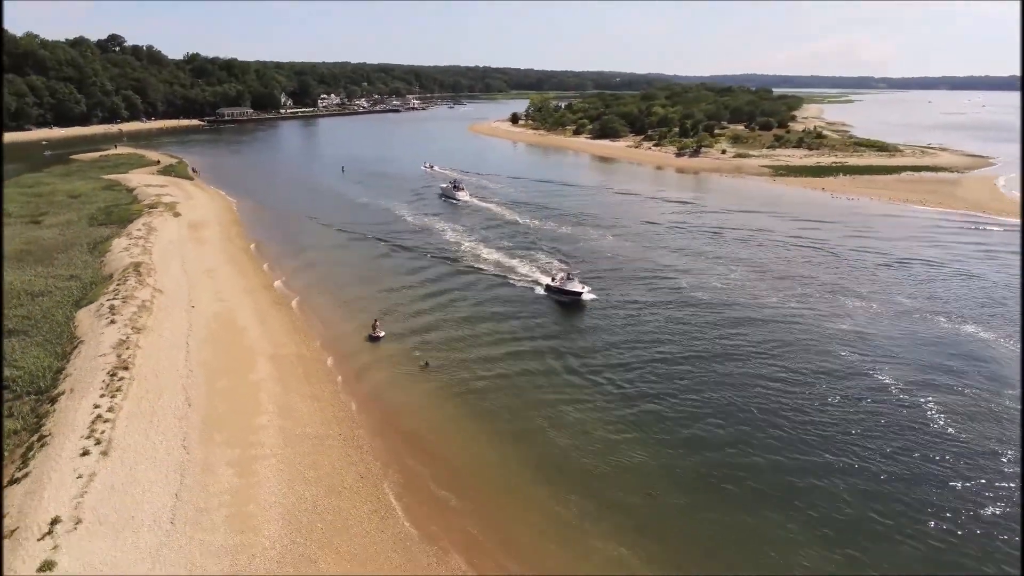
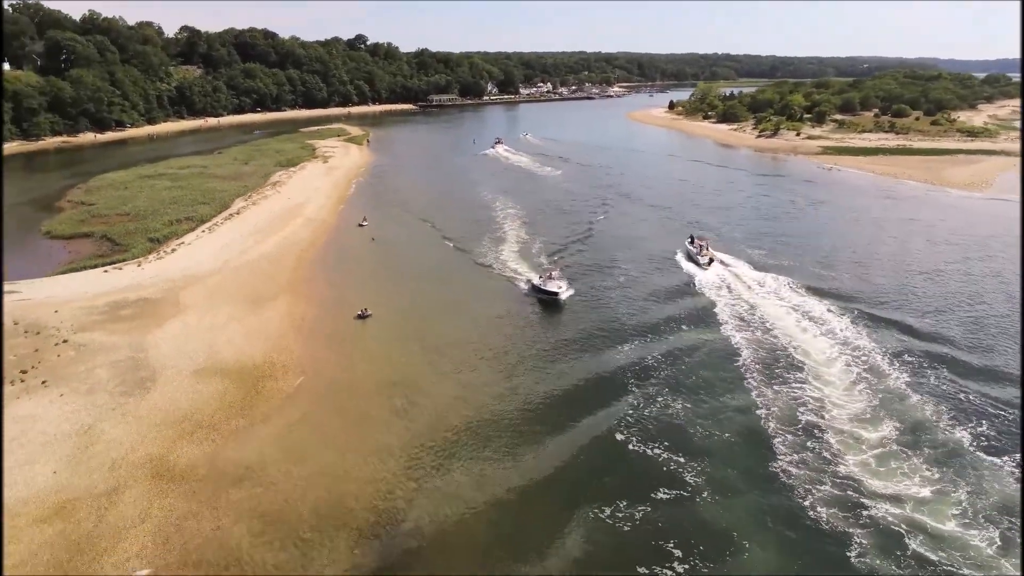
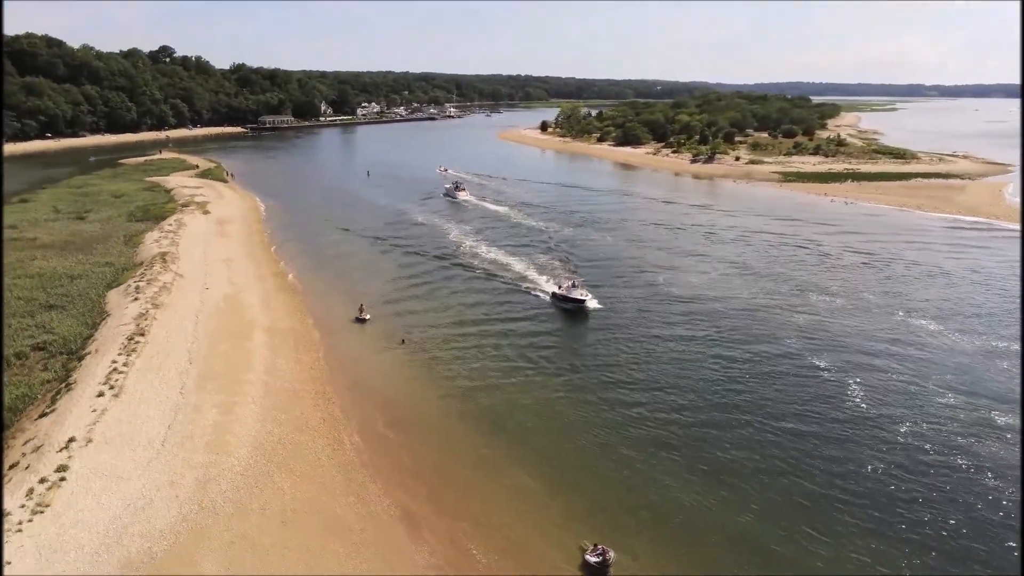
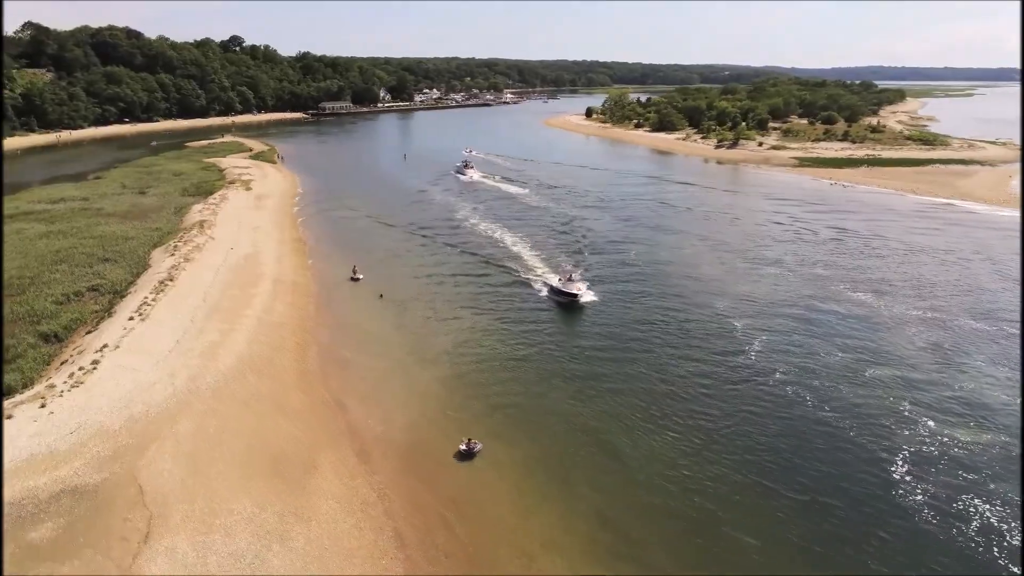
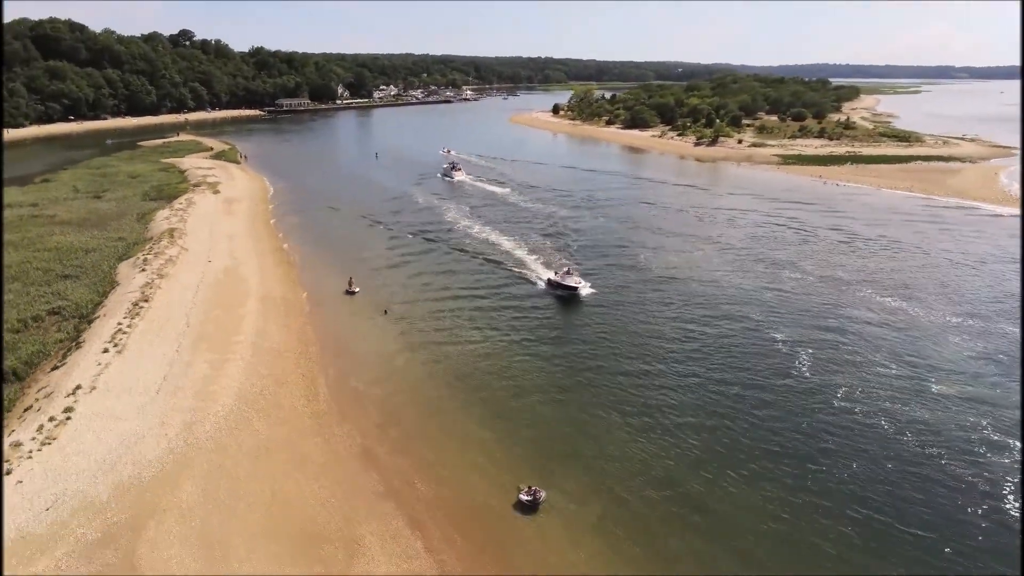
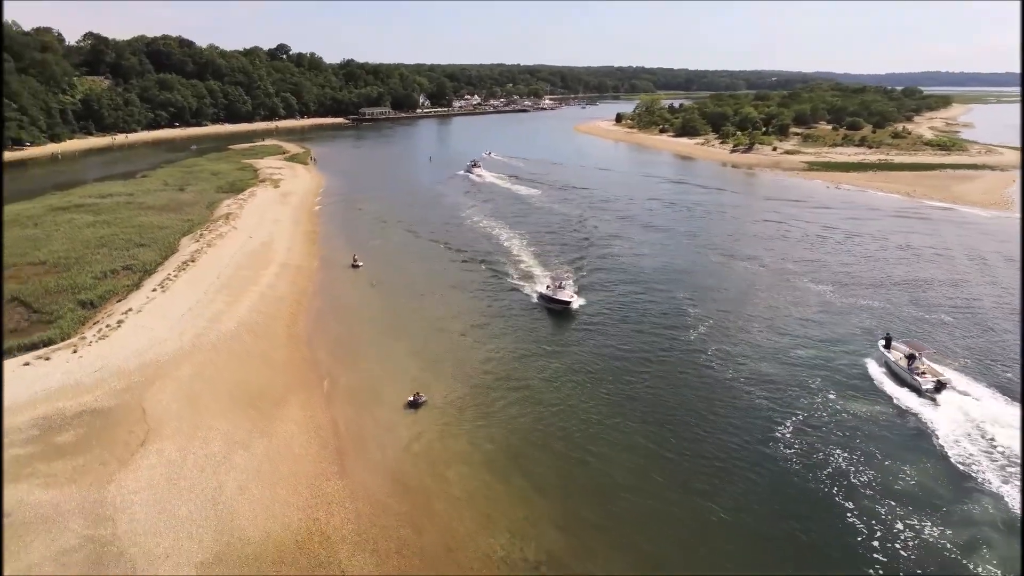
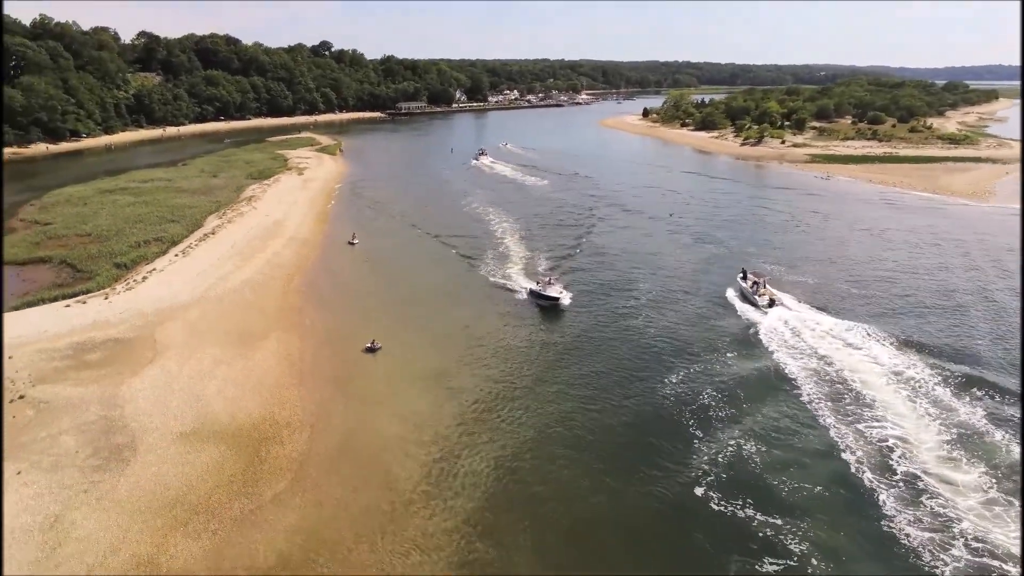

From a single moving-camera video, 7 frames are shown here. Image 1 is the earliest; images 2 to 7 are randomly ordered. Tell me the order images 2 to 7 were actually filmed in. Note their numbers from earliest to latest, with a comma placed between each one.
3, 5, 4, 6, 7, 2
